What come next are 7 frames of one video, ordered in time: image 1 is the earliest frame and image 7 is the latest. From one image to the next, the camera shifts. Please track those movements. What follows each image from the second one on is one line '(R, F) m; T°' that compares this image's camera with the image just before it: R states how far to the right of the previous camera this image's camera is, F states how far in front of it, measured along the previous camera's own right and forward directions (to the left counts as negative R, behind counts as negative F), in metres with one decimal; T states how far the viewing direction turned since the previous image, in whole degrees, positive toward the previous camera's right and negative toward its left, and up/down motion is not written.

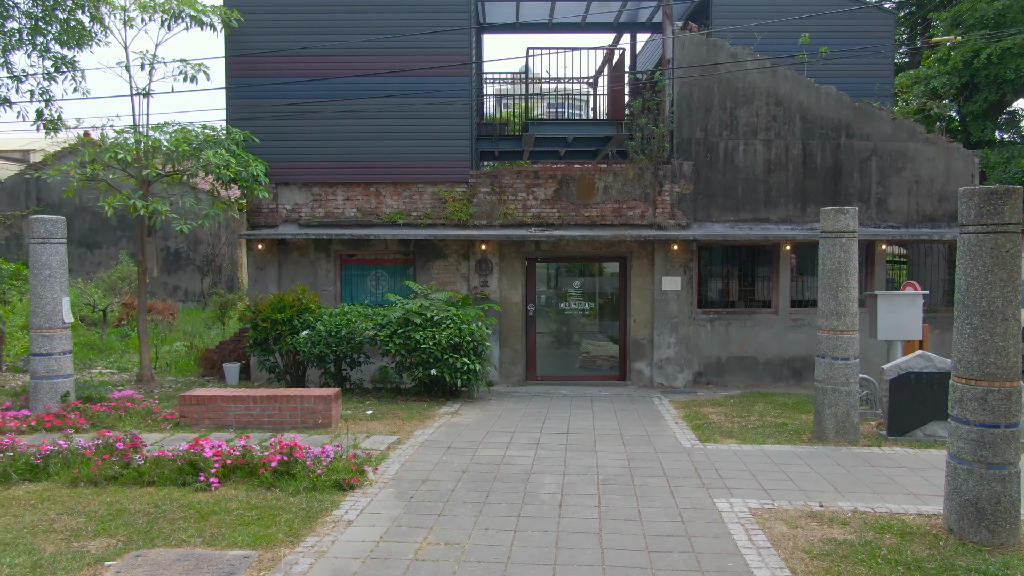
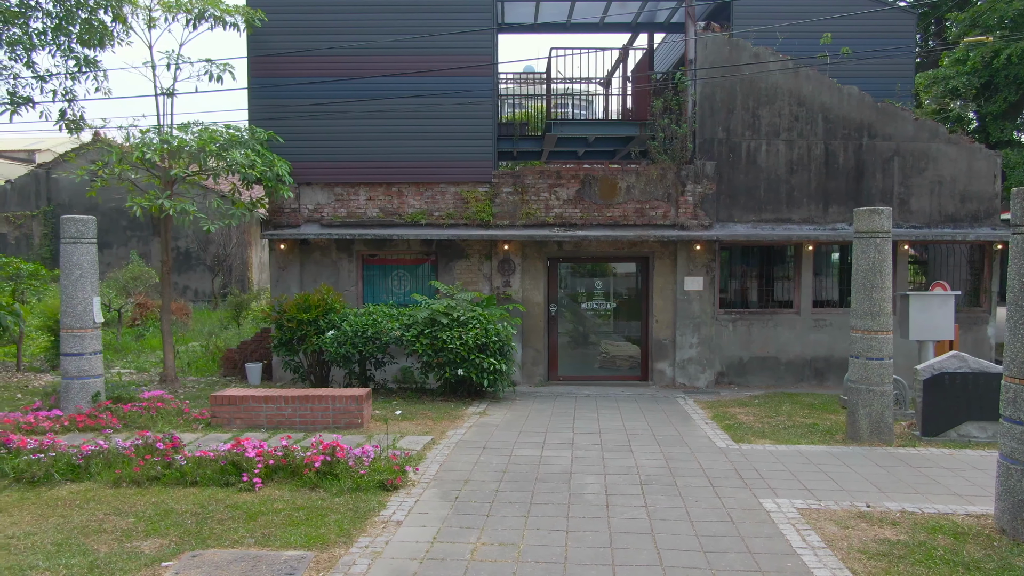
(-0.3, 0.0) m; 0°
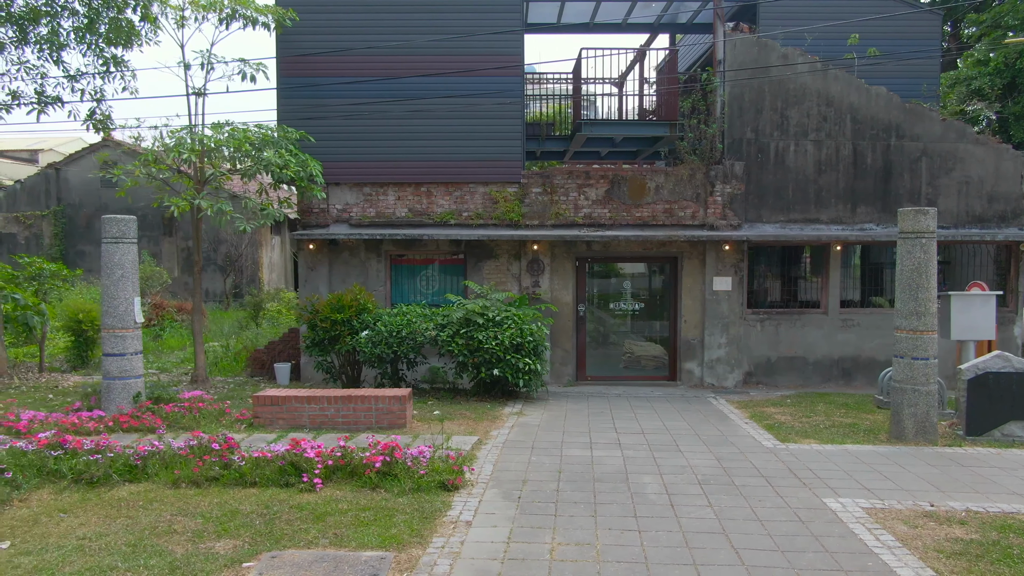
(-0.5, 0.0) m; 0°
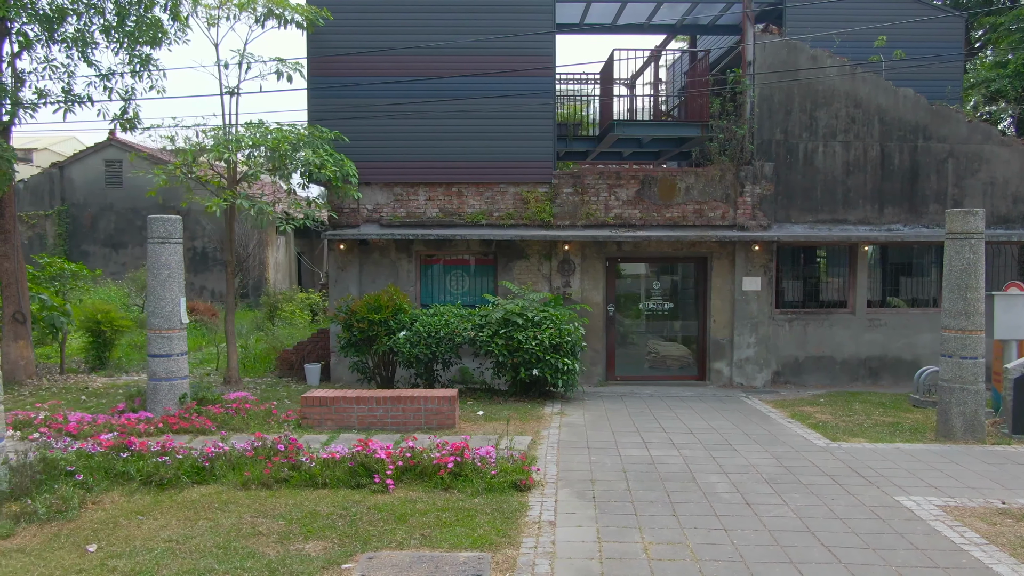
(-0.6, 0.0) m; +1°
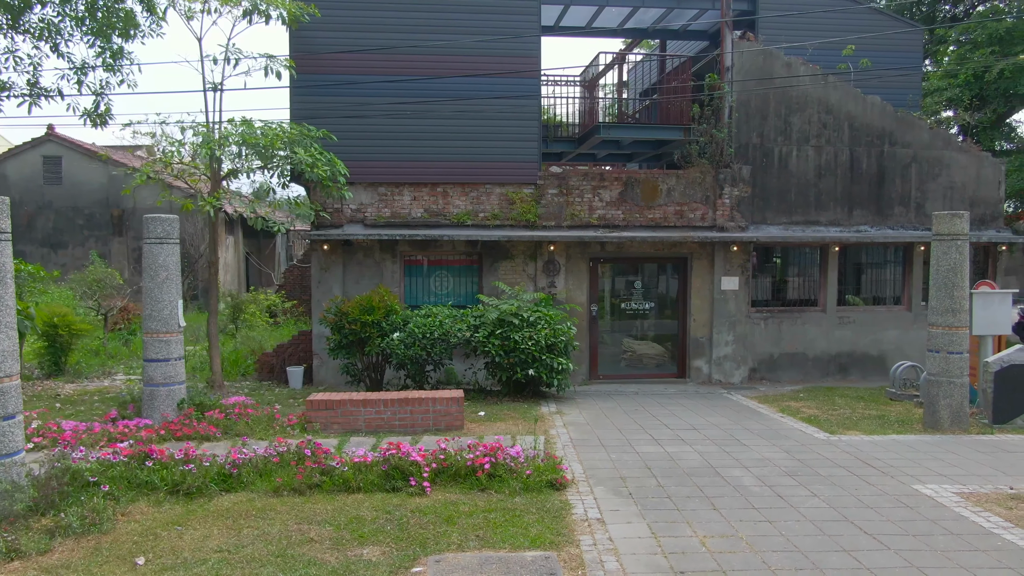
(-0.7, 0.0) m; +5°
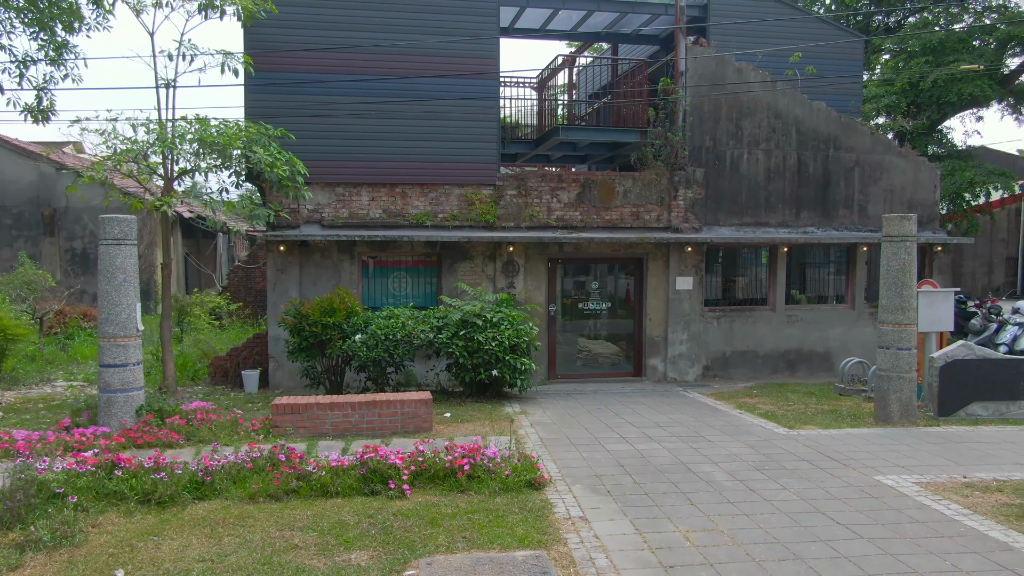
(-0.3, 0.0) m; +4°
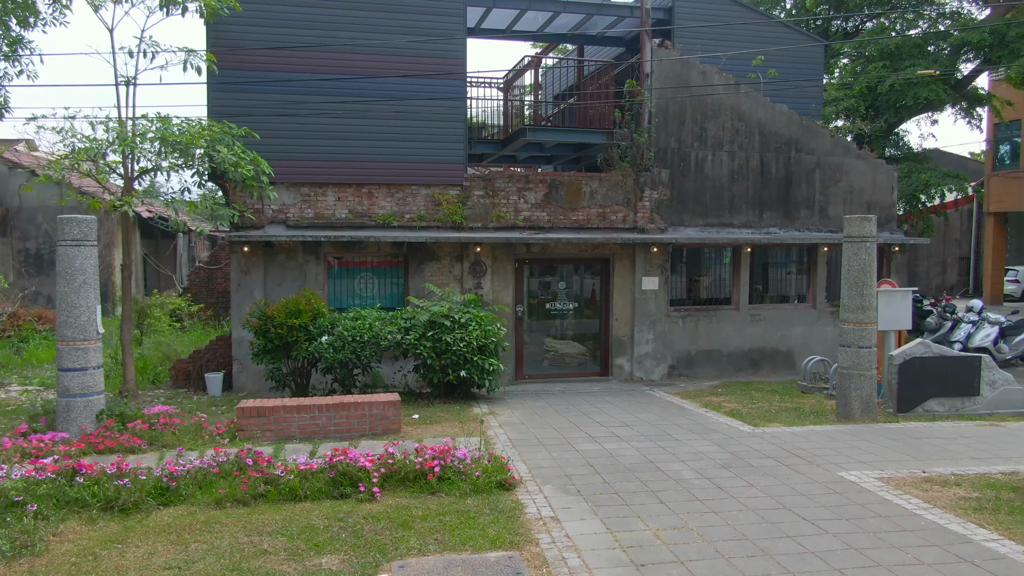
(0.0, 0.0) m; +3°
